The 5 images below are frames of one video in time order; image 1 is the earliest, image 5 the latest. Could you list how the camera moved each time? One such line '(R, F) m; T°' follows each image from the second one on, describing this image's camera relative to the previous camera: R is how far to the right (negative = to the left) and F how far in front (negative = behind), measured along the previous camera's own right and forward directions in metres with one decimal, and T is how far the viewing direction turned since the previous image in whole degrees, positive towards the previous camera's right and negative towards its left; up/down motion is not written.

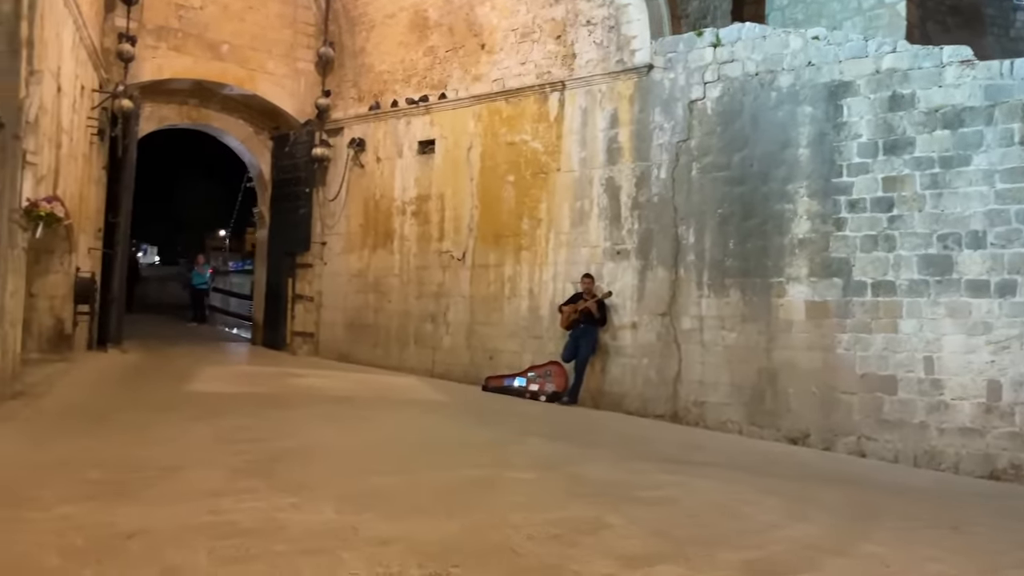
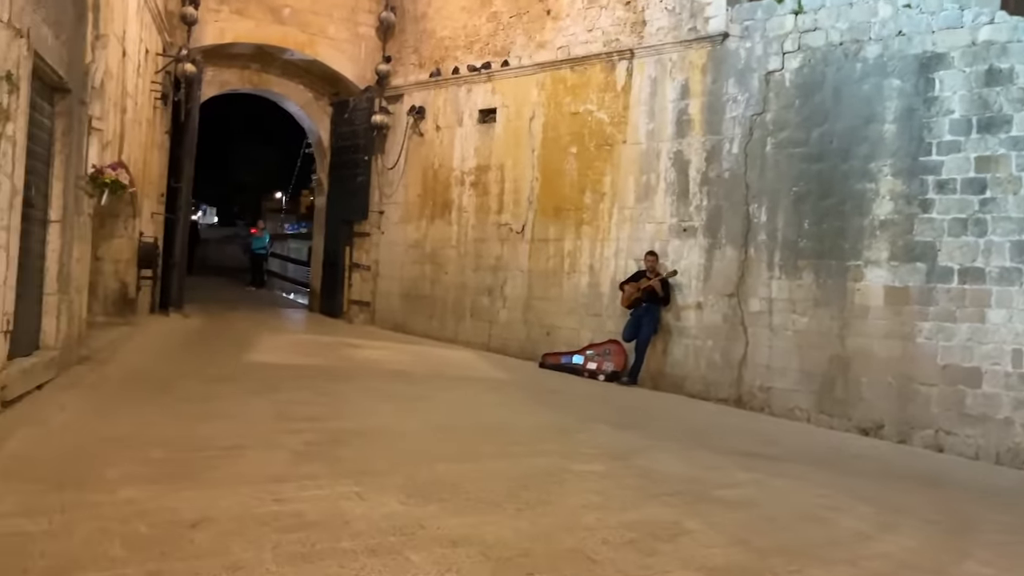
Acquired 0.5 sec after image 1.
(-0.1, +0.2) m; -3°
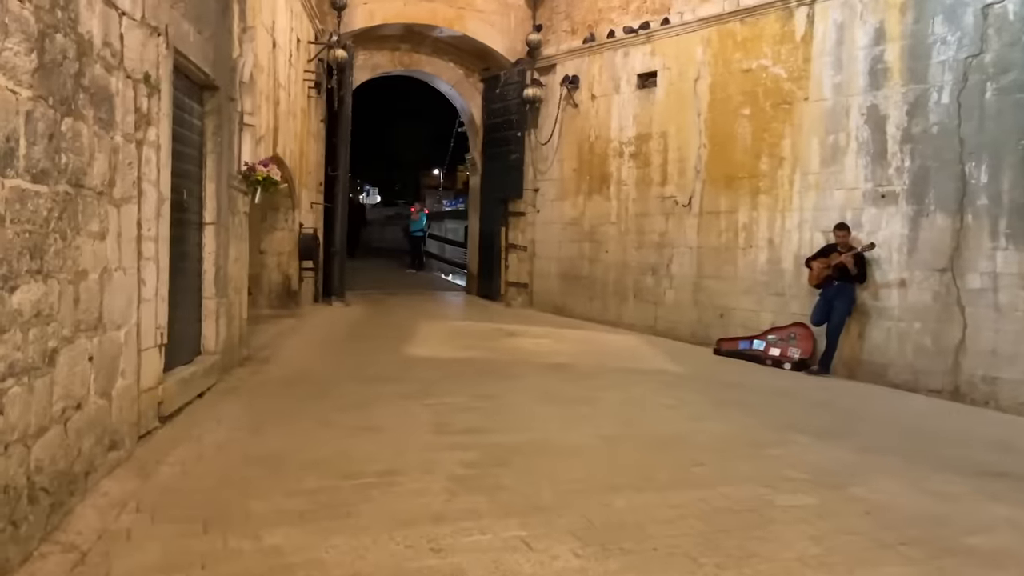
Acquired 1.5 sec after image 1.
(-0.1, +0.5) m; -11°
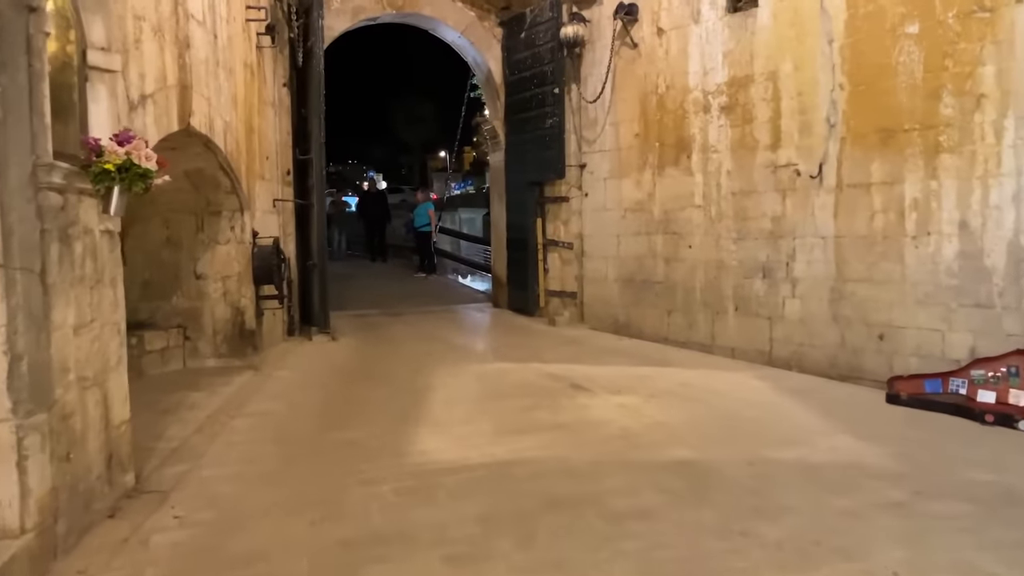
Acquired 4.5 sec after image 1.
(-0.3, +2.6) m; -1°
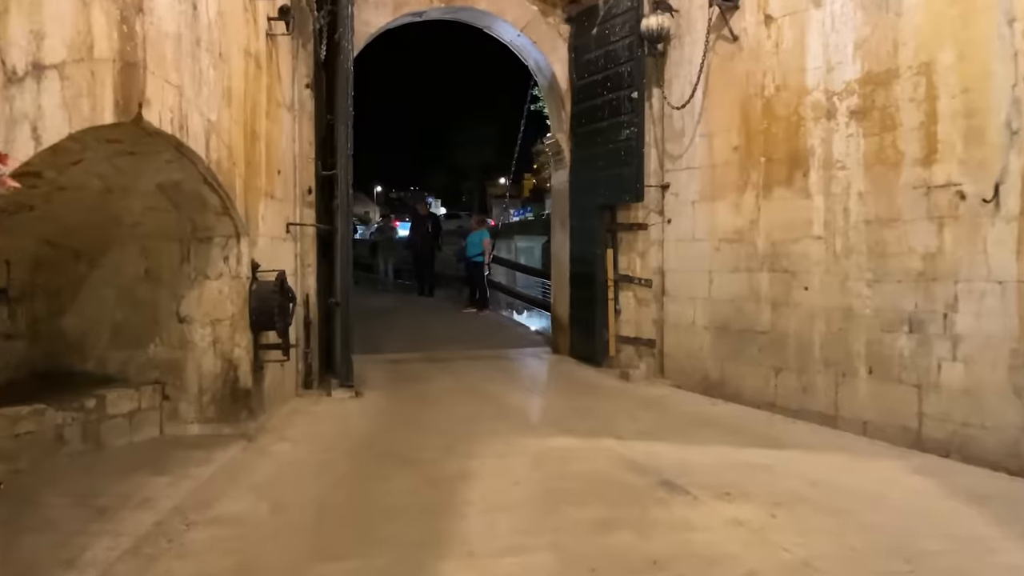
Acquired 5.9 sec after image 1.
(-0.1, +1.3) m; -4°
